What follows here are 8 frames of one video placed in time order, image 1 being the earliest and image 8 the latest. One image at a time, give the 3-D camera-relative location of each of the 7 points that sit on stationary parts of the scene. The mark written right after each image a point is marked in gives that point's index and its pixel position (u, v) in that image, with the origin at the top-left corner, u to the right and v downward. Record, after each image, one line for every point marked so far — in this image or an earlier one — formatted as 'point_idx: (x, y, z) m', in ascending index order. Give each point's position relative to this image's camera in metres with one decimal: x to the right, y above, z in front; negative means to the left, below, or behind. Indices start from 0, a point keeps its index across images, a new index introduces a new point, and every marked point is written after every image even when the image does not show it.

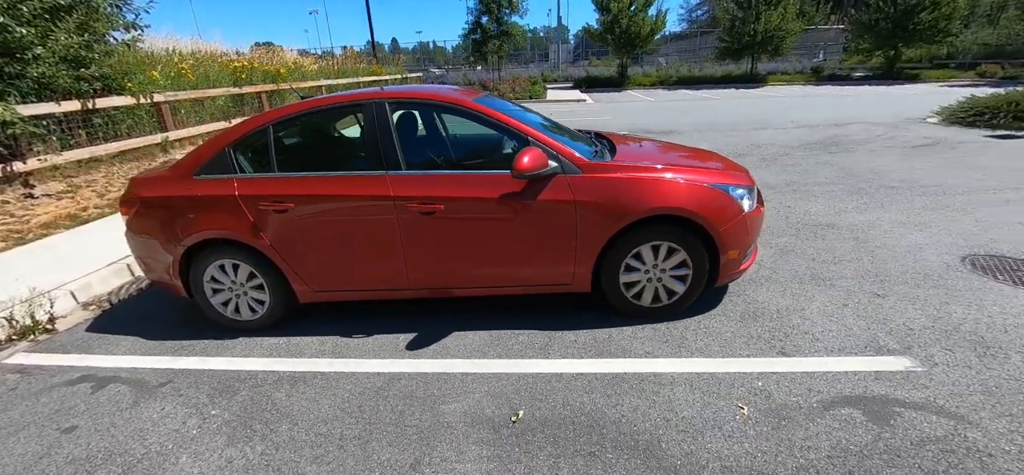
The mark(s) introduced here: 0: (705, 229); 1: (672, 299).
0: (+1.2, +0.1, +2.7) m
1: (+1.0, -0.4, +2.9) m
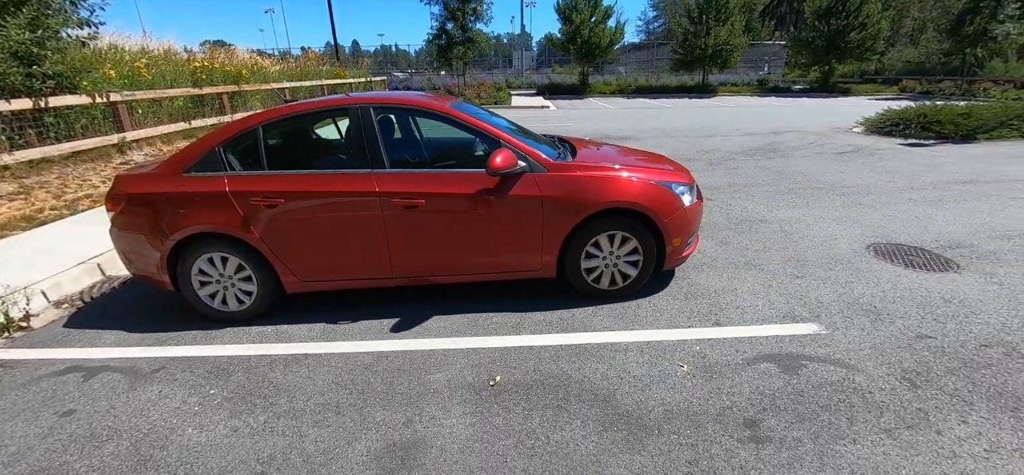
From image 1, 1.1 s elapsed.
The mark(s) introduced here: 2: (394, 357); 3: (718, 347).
0: (+1.0, +0.1, +3.1) m
1: (+0.9, -0.3, +3.3) m
2: (-0.7, -0.7, +2.7) m
3: (+1.3, -0.7, +2.8) m
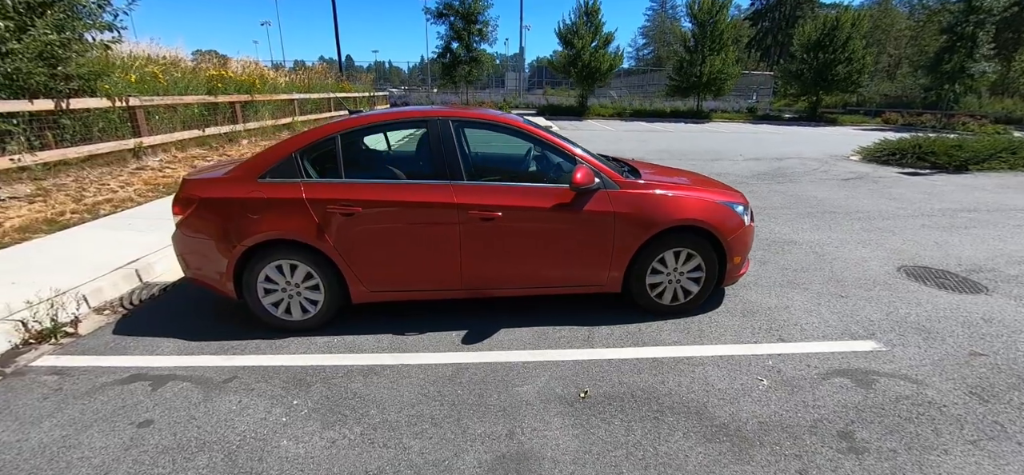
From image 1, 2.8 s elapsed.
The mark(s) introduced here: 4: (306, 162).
0: (+1.5, 0.0, +3.3) m
1: (+1.3, -0.5, +3.4) m
2: (-0.2, -0.8, +2.7) m
3: (+1.8, -0.8, +2.9) m
4: (-1.4, +0.5, +3.1) m
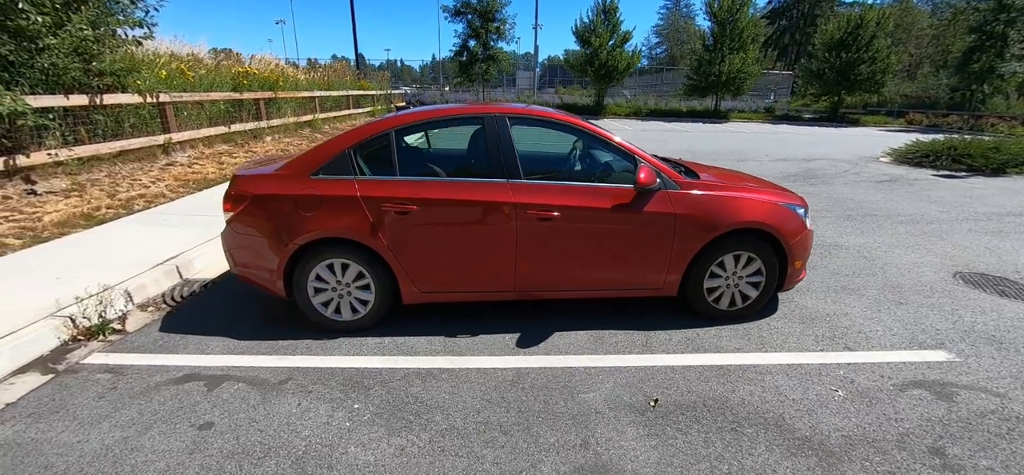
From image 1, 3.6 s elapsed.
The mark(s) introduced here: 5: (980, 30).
0: (+1.9, 0.0, +3.1) m
1: (+1.7, -0.5, +3.3) m
2: (+0.1, -0.8, +2.6) m
3: (+2.2, -0.8, +2.7) m
4: (-1.0, +0.5, +3.0) m
5: (+21.7, +9.5, +20.2) m
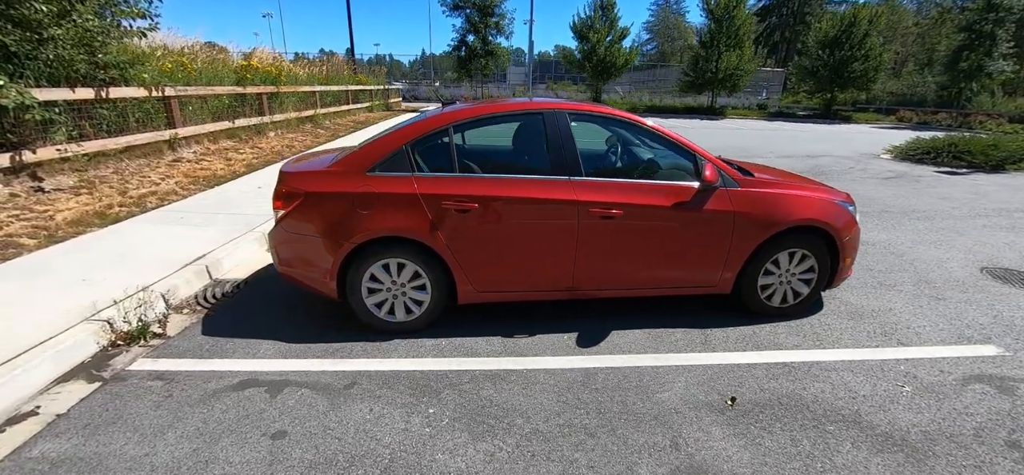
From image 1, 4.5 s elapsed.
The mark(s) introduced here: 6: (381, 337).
0: (+2.3, 0.0, +3.2) m
1: (+2.1, -0.5, +3.3) m
2: (+0.6, -0.8, +2.6) m
3: (+2.6, -0.8, +2.8) m
4: (-0.6, +0.5, +2.9) m
5: (+21.6, +9.8, +20.7) m
6: (-0.9, -0.7, +3.1) m
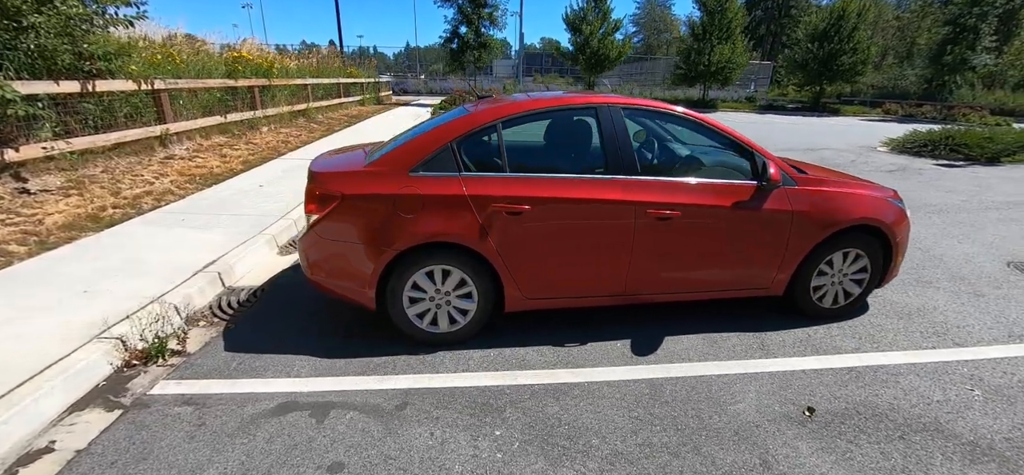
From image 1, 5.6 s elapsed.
0: (+2.6, 0.0, +3.1) m
1: (+2.4, -0.5, +3.2) m
2: (+0.9, -0.8, +2.5) m
3: (+2.9, -0.8, +2.7) m
4: (-0.3, +0.5, +2.7) m
5: (+21.2, +10.3, +21.1) m
6: (-0.6, -0.7, +2.9) m
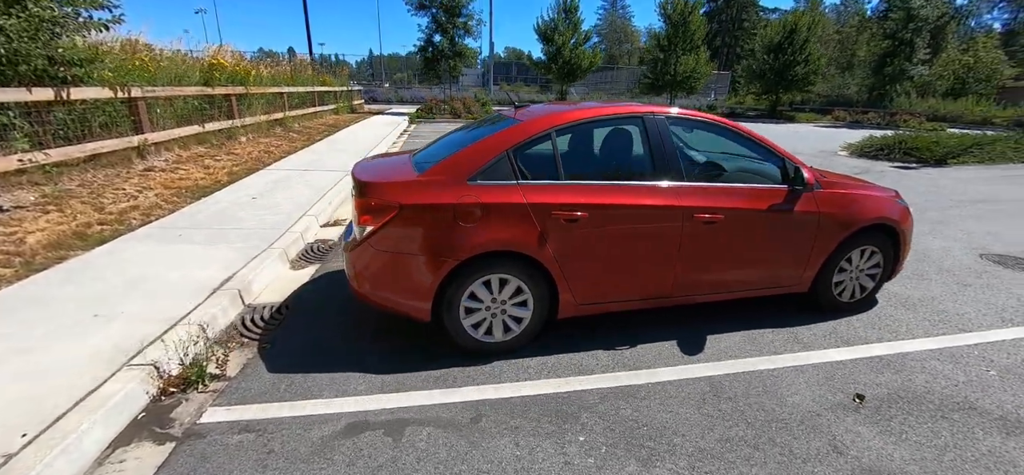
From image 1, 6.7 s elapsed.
0: (+2.9, 0.0, +3.4) m
1: (+2.8, -0.4, +3.4) m
2: (+1.3, -0.9, +2.6) m
3: (+3.3, -0.8, +3.0) m
4: (0.0, +0.5, +2.8) m
5: (+19.7, +10.4, +23.0) m
6: (-0.2, -0.8, +2.9) m
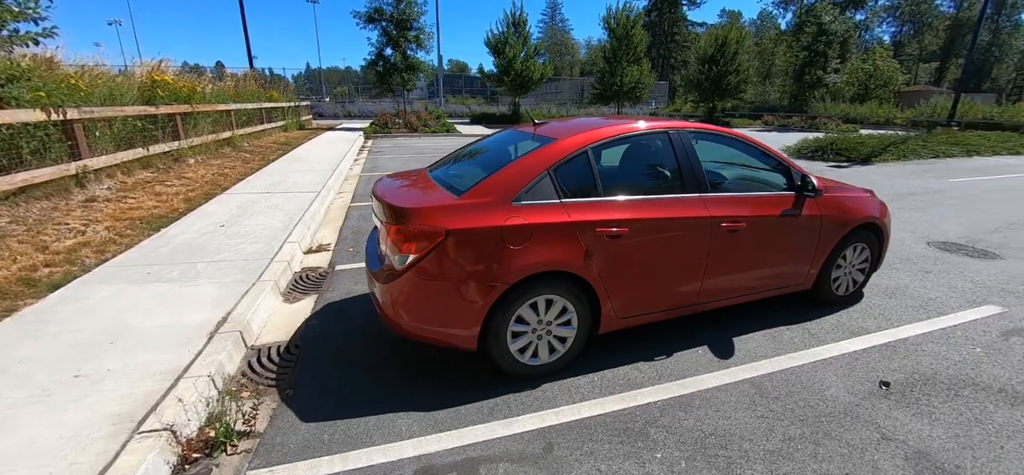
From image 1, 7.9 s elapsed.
0: (+3.1, 0.0, +3.7) m
1: (+2.9, -0.4, +3.8) m
2: (+1.6, -0.9, +2.8) m
3: (+3.5, -0.7, +3.4) m
4: (+0.2, +0.3, +2.8) m
5: (+16.8, +10.9, +25.4) m
6: (+0.1, -0.9, +2.9) m
